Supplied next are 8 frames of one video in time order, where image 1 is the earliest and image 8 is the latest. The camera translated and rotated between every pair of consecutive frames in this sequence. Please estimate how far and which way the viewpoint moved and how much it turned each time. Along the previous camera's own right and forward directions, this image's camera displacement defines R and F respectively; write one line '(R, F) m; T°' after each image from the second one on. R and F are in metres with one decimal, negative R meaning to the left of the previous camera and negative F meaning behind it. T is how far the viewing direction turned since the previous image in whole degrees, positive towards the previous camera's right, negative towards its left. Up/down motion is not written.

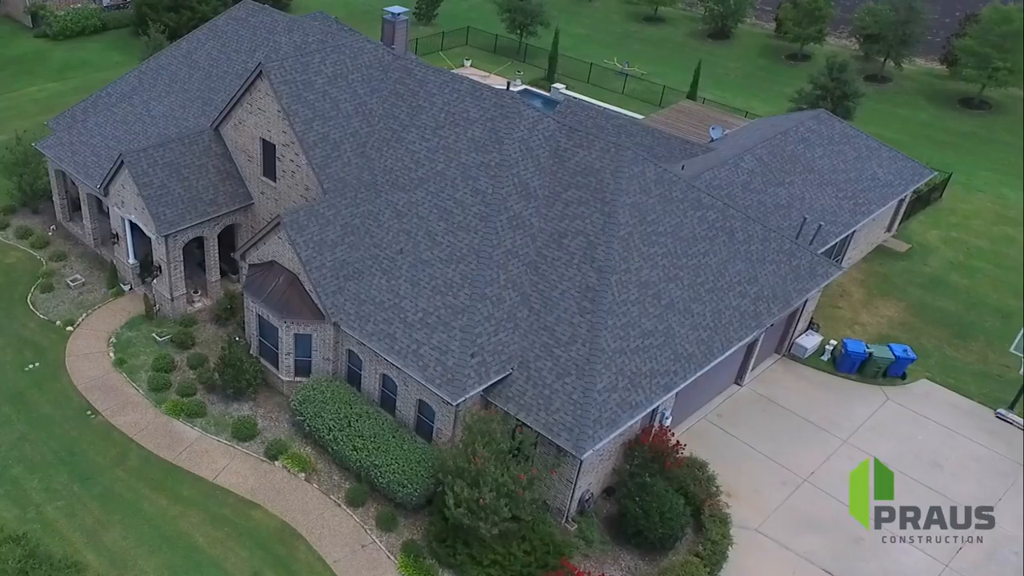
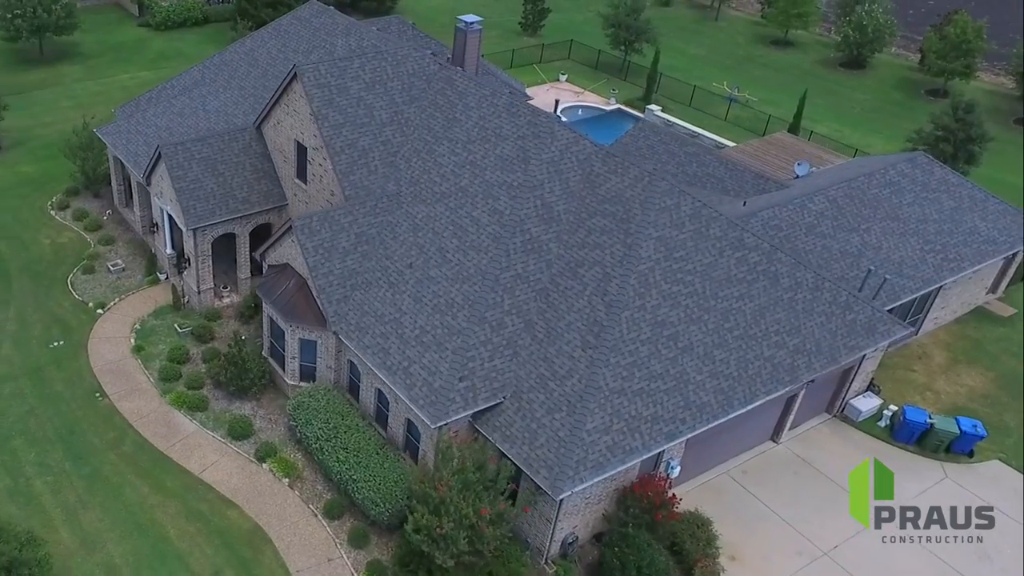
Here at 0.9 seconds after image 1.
(+3.4, +1.0) m; -9°
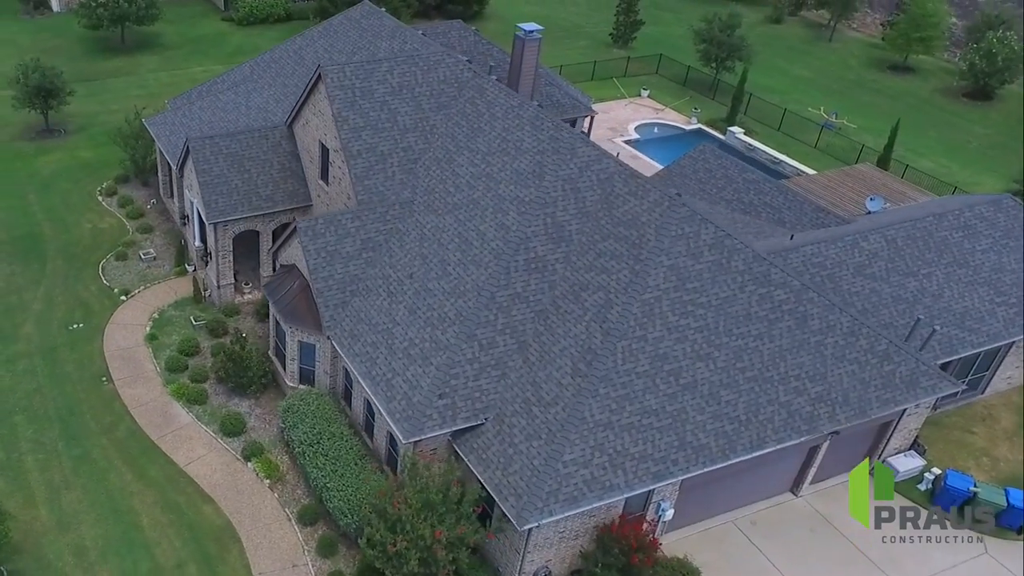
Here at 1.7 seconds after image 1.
(+3.1, +1.0) m; -8°
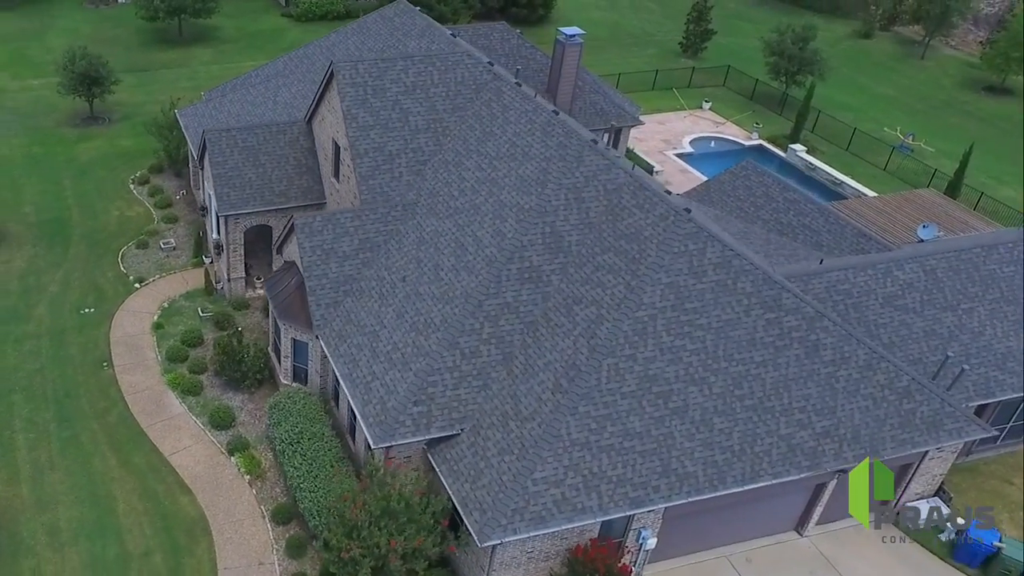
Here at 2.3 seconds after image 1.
(+2.6, +0.8) m; -6°
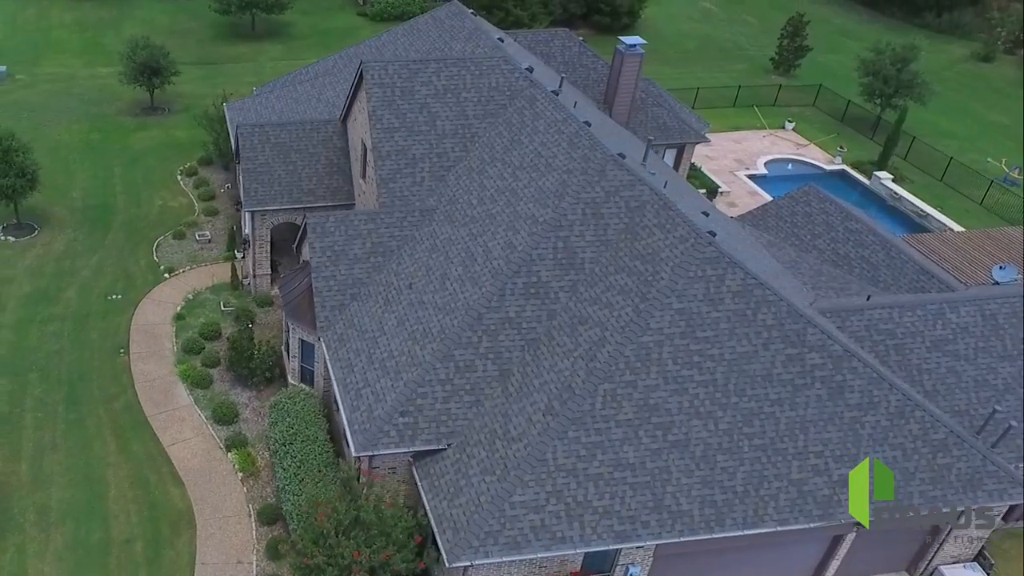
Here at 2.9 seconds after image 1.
(+2.3, +1.0) m; -7°
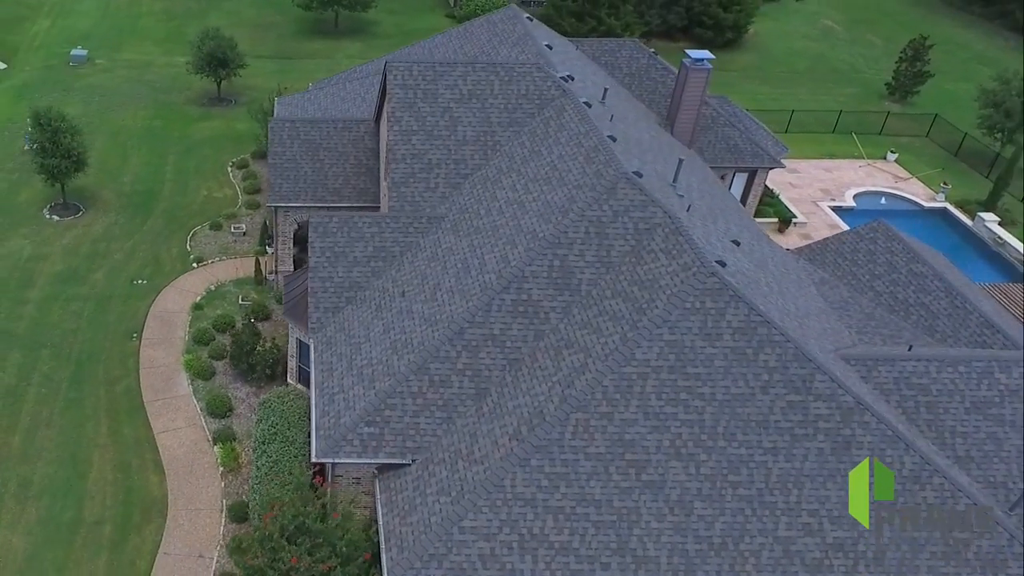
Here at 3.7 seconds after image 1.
(+3.1, +1.2) m; -8°
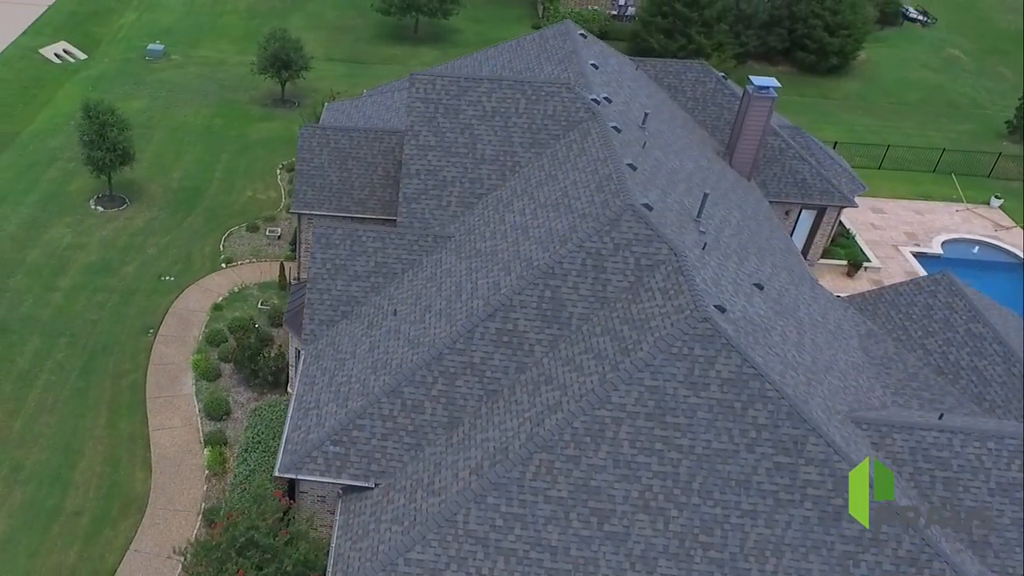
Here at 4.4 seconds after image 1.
(+2.8, +1.0) m; -8°
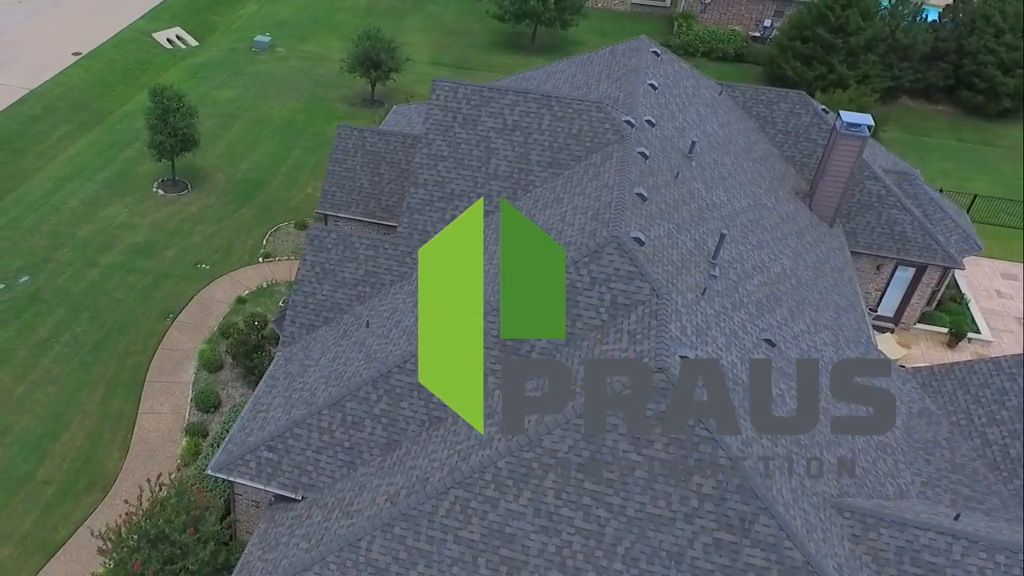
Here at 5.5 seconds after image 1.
(+4.4, +1.7) m; -12°
